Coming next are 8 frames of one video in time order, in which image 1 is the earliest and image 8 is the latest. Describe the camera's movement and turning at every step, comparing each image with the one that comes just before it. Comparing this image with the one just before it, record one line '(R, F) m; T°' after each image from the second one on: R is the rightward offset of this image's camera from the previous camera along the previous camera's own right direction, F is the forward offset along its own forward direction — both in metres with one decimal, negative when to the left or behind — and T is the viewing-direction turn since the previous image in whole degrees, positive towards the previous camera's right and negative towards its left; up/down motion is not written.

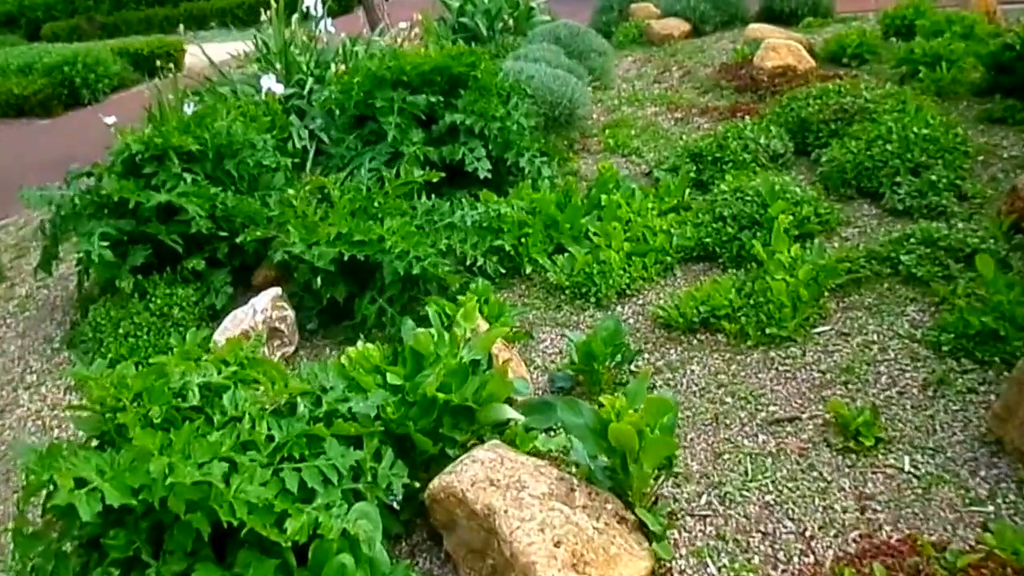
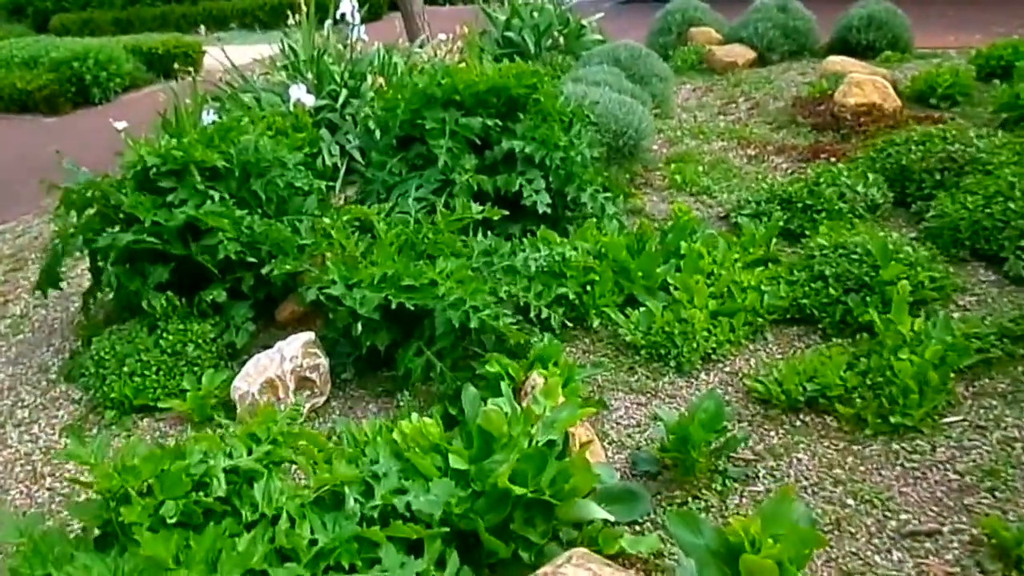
(-0.2, +0.5) m; 0°
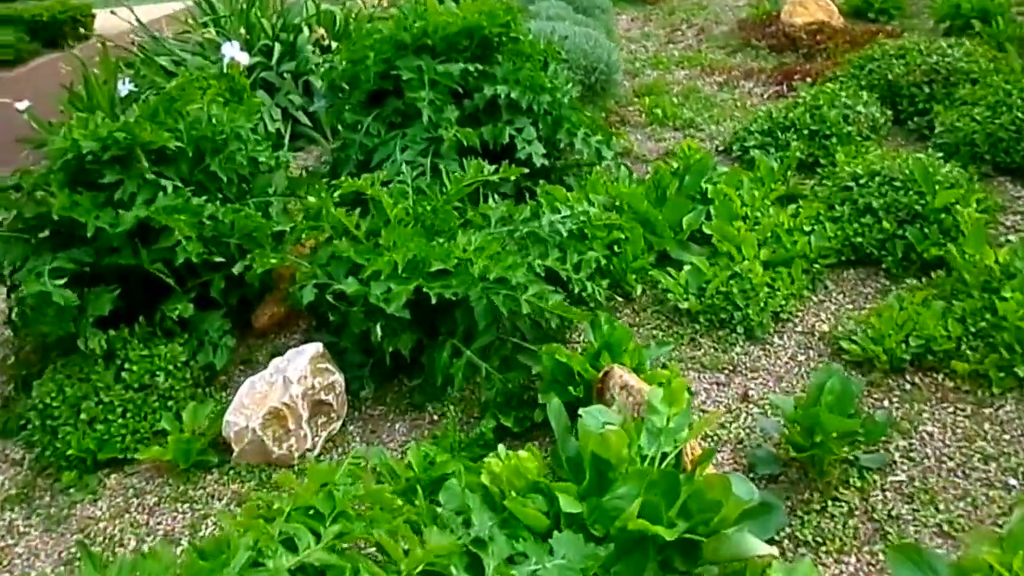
(-0.4, +0.6) m; +6°
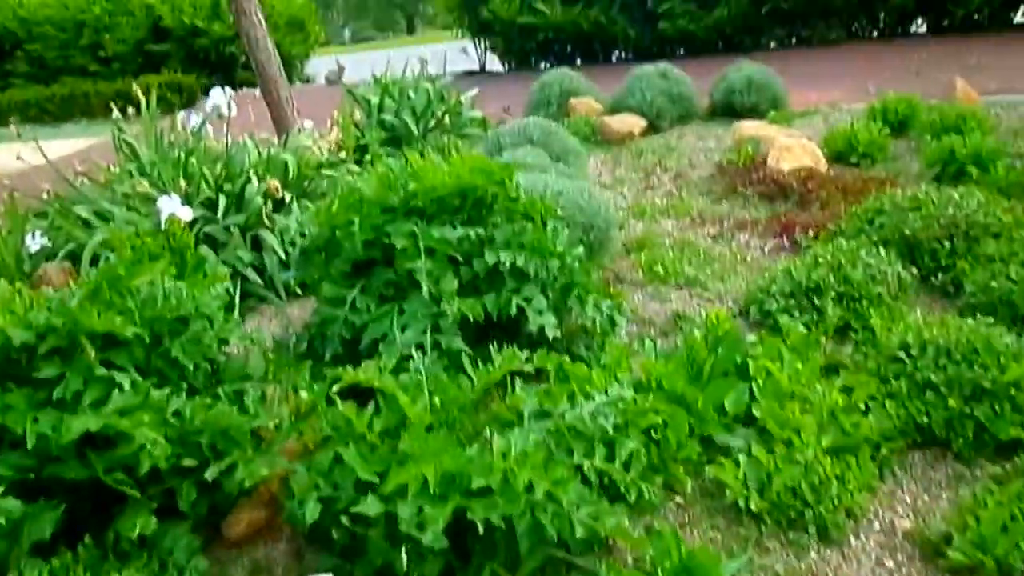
(-0.2, +0.5) m; +4°
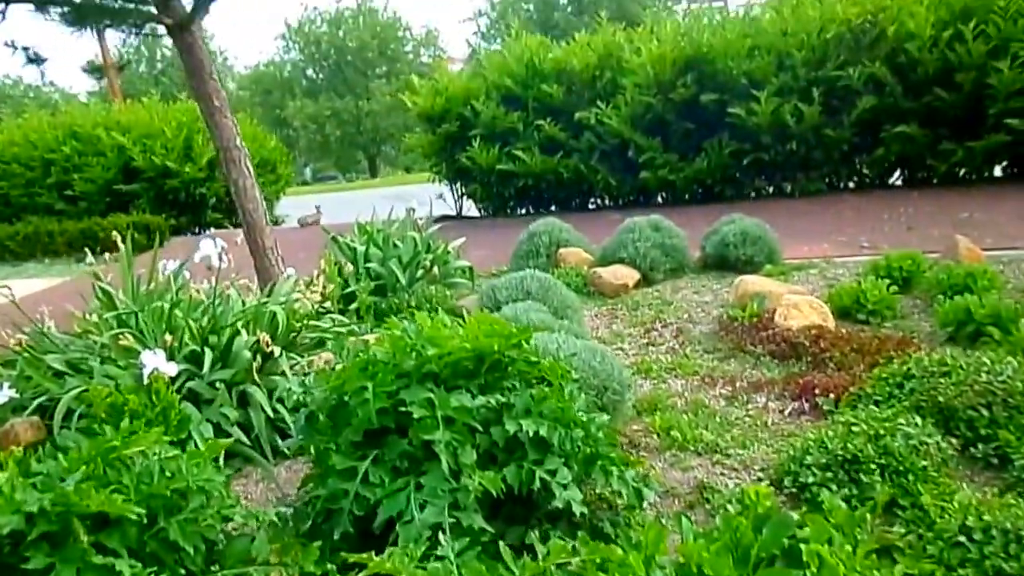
(-0.2, +0.2) m; +2°
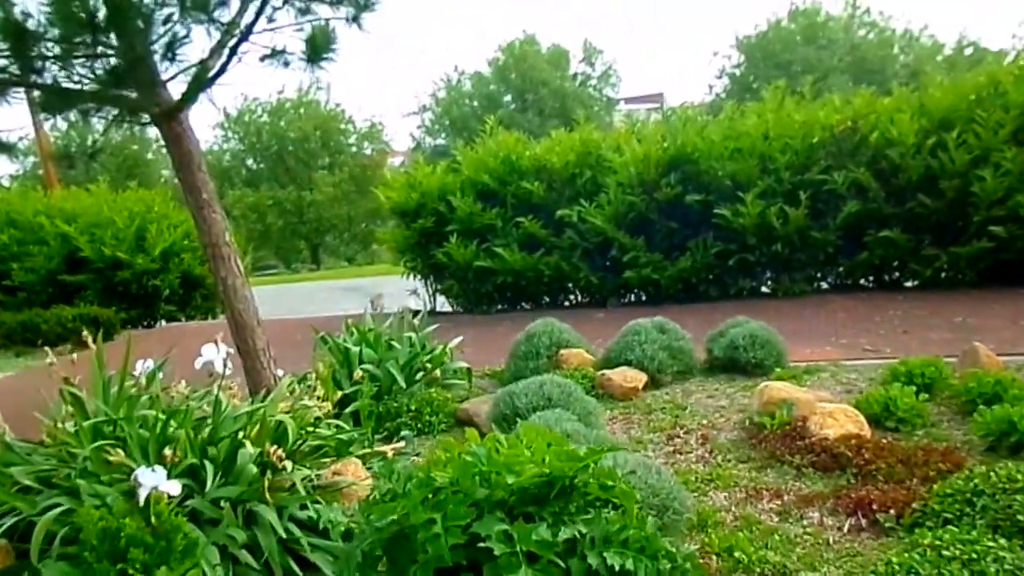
(-0.4, +0.3) m; +4°
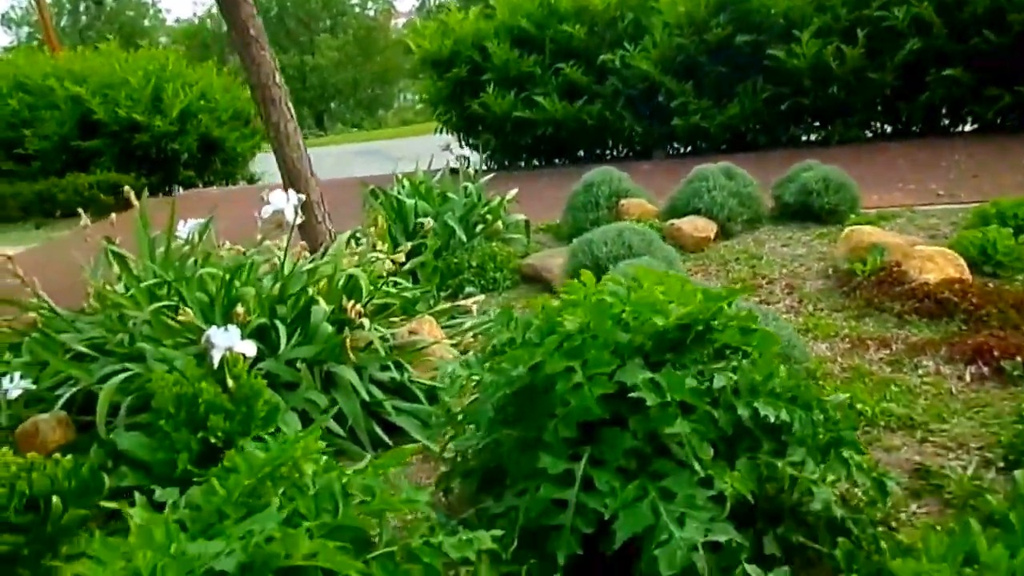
(-0.3, +0.3) m; 0°
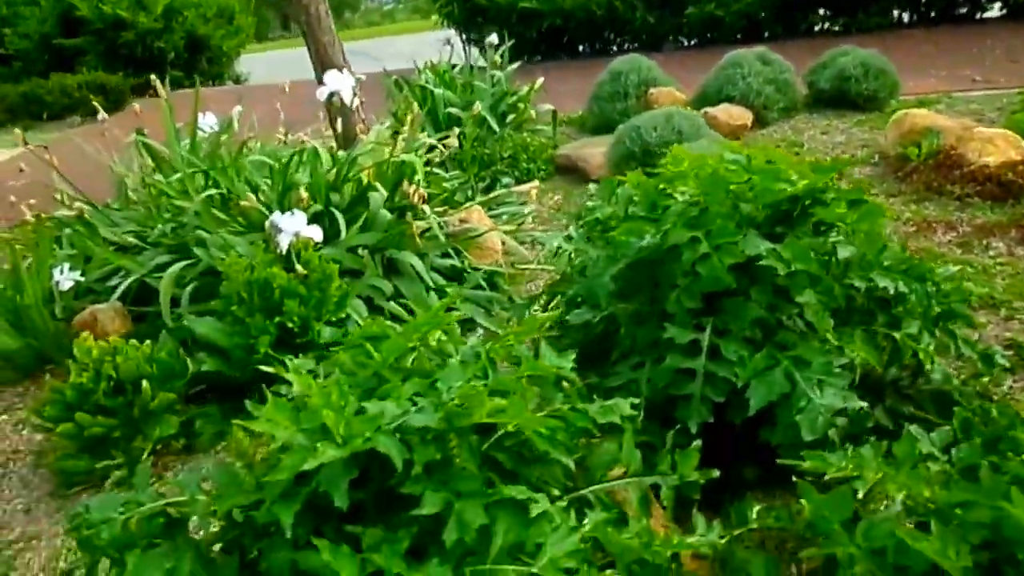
(-0.3, +0.1) m; +2°
